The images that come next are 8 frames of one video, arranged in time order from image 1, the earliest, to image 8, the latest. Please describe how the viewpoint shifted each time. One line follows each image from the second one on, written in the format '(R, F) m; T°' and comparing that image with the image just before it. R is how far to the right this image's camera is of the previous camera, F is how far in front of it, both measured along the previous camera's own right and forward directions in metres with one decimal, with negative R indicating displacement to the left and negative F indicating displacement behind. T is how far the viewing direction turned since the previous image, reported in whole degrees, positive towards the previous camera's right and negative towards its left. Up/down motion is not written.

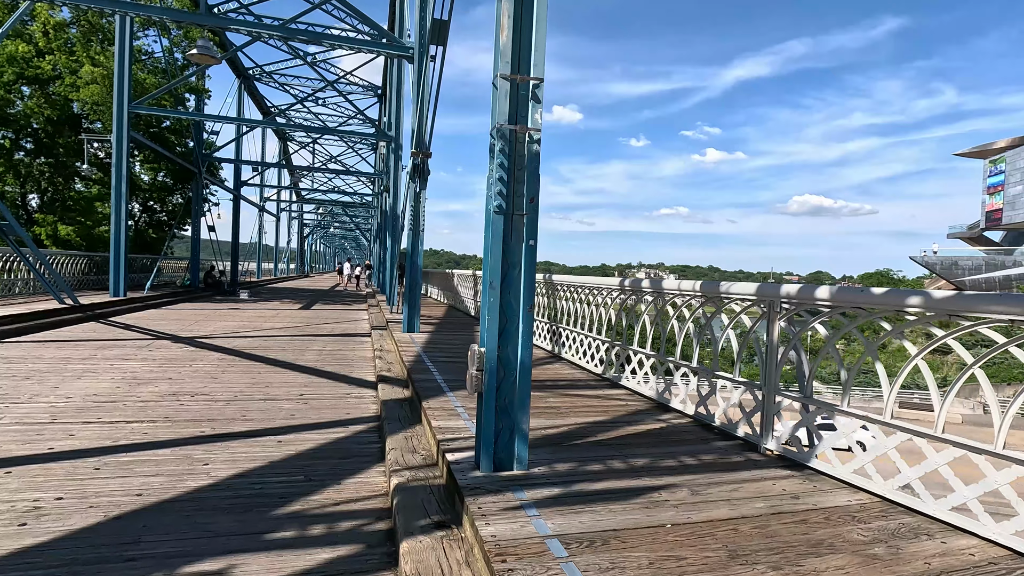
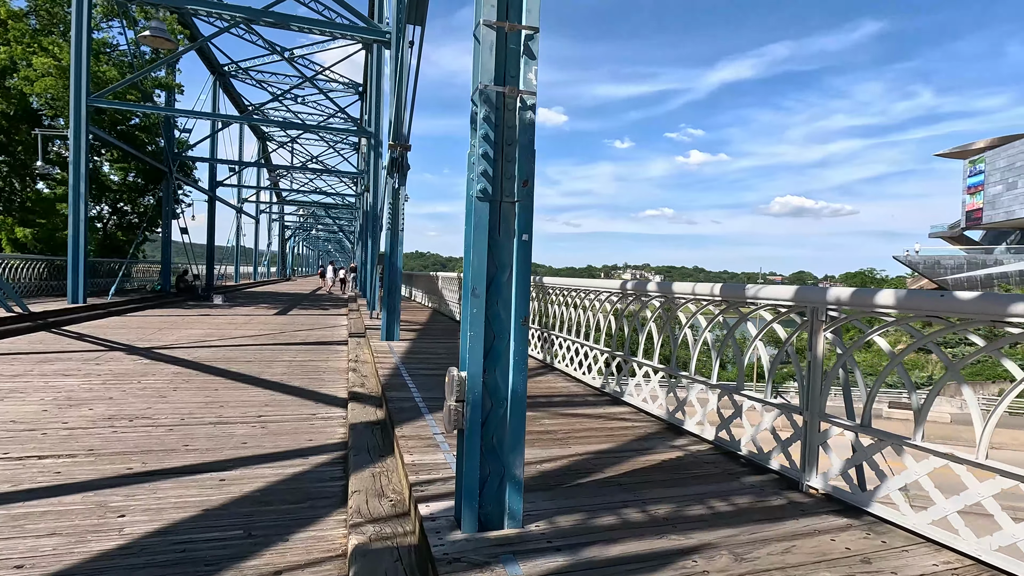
(0.0, +0.6) m; +1°
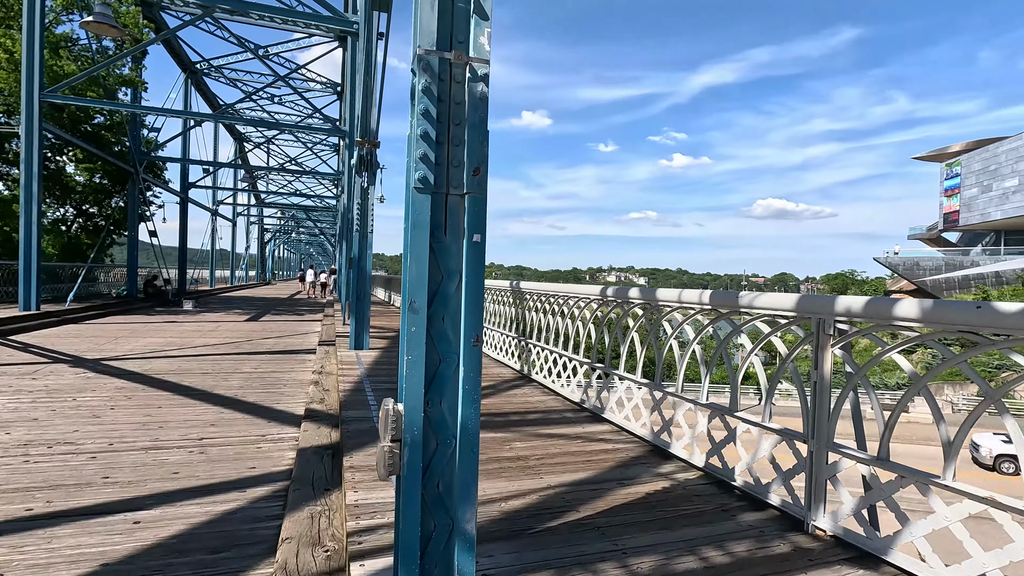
(+0.1, +0.4) m; +2°
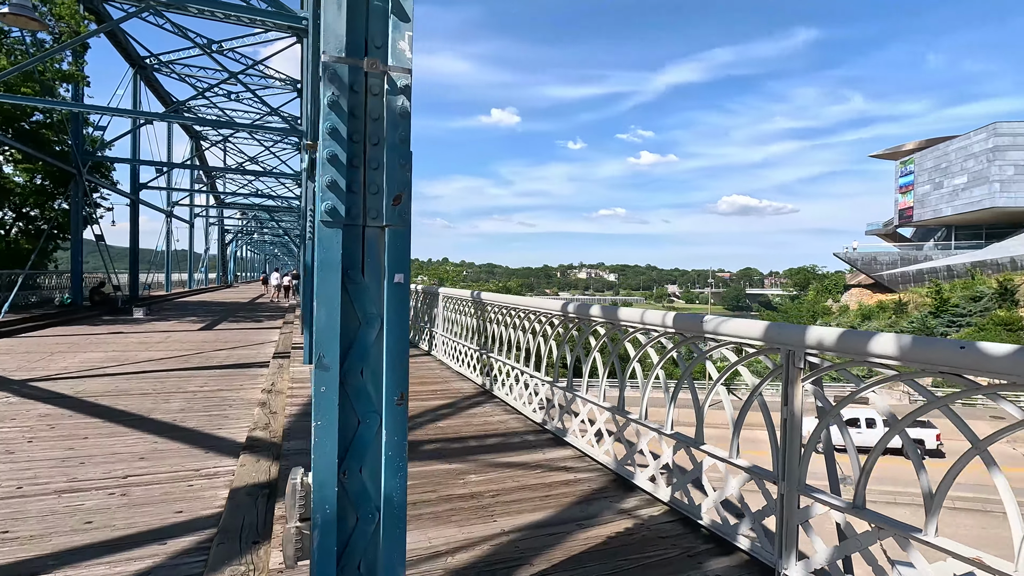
(+0.1, +0.3) m; +3°
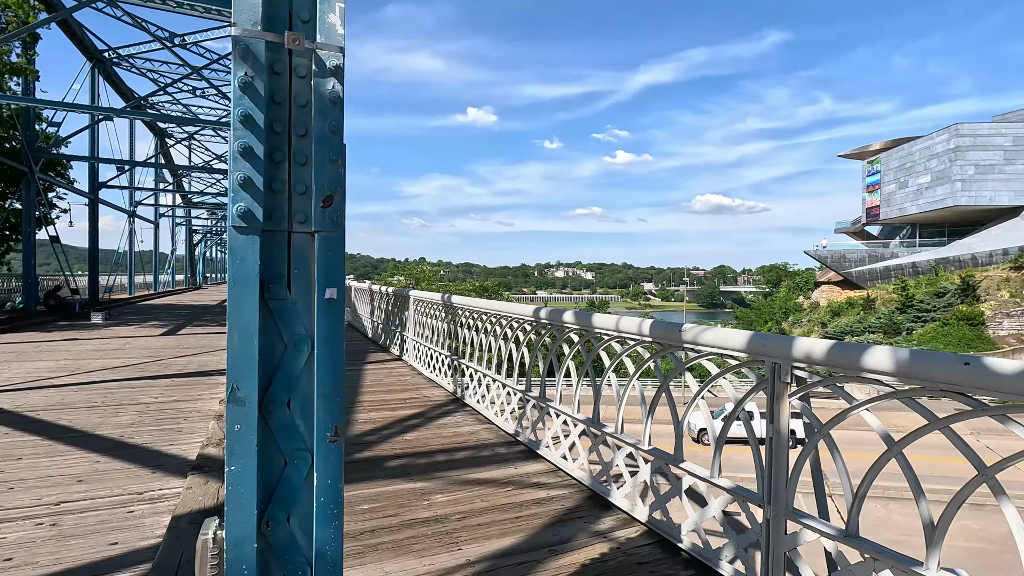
(+0.1, +0.2) m; +2°
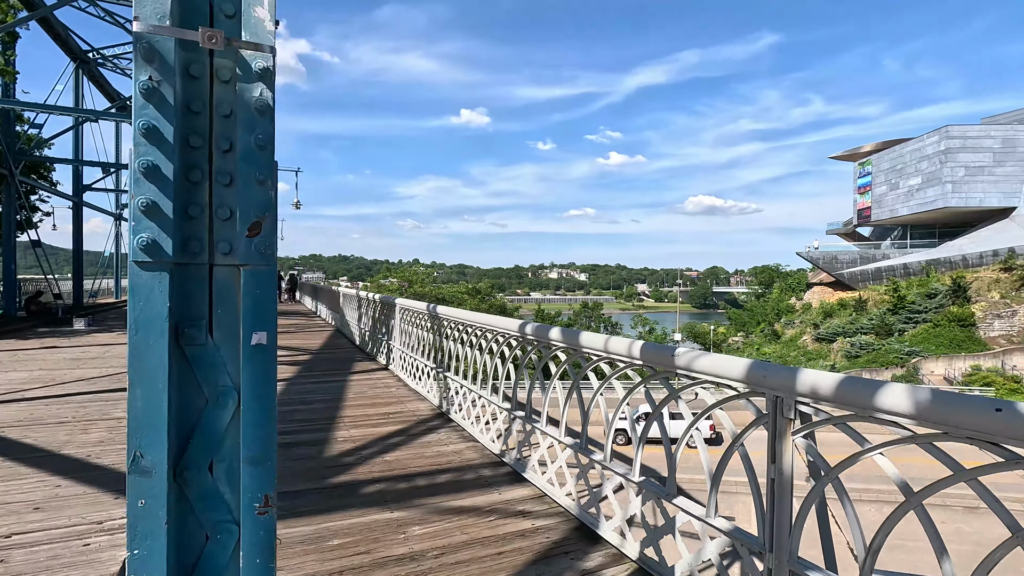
(+0.1, +0.2) m; +1°
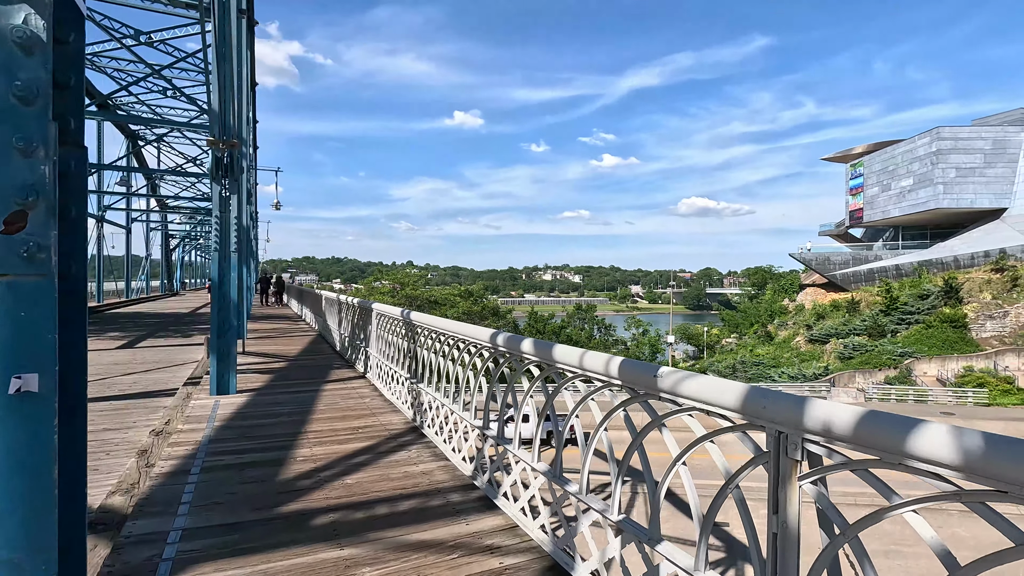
(+0.1, +0.4) m; +1°
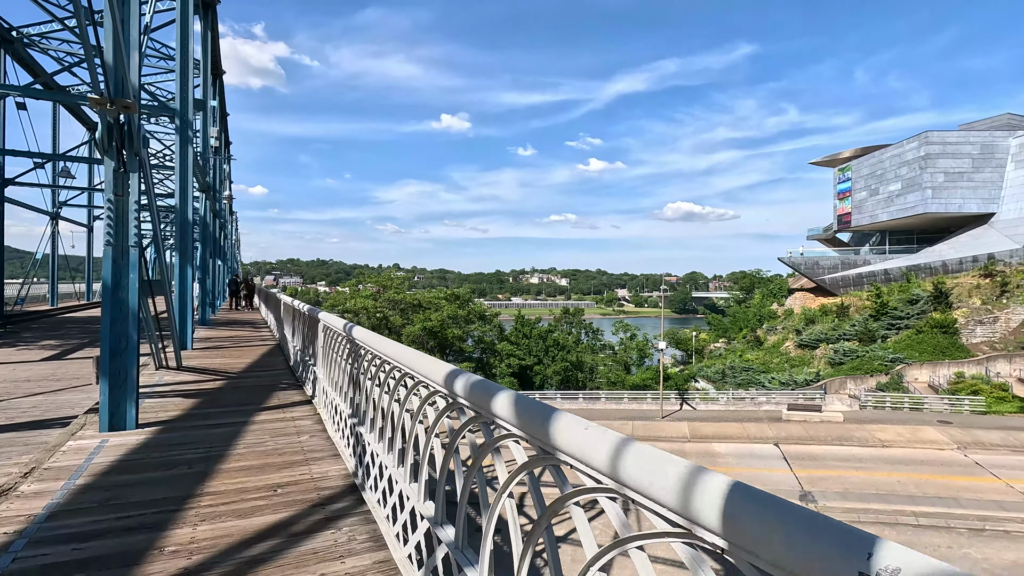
(+0.1, +1.3) m; +1°
